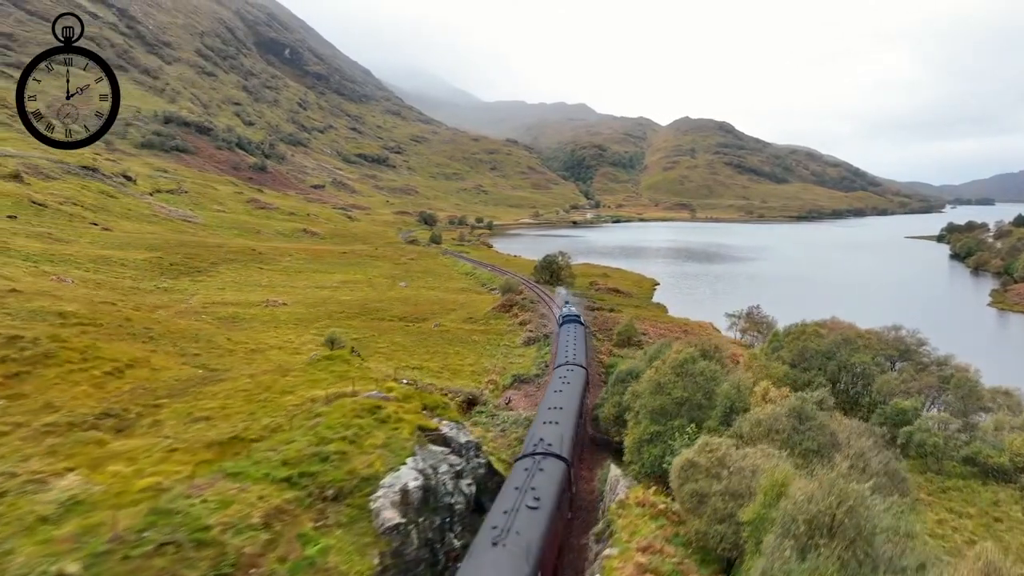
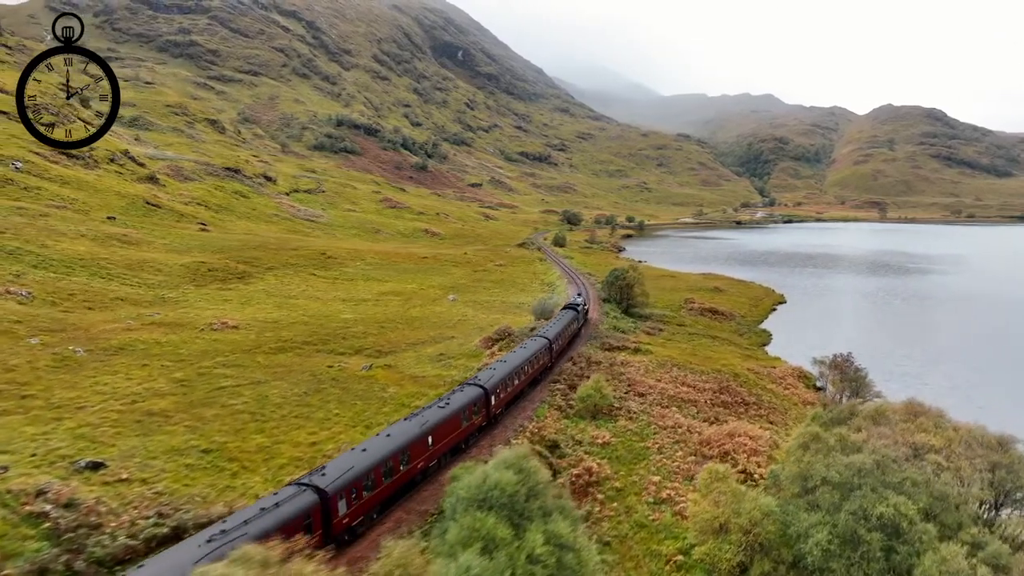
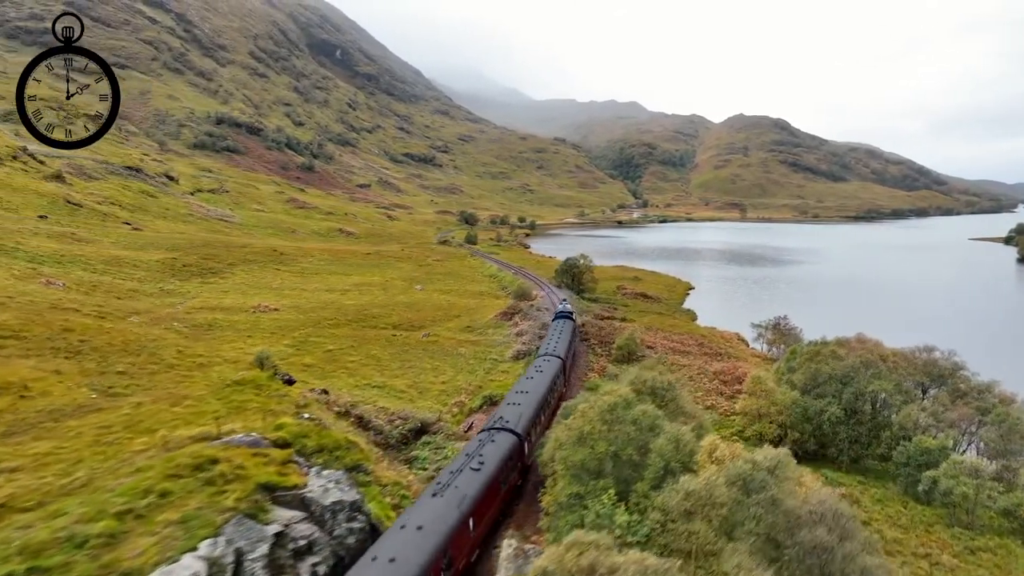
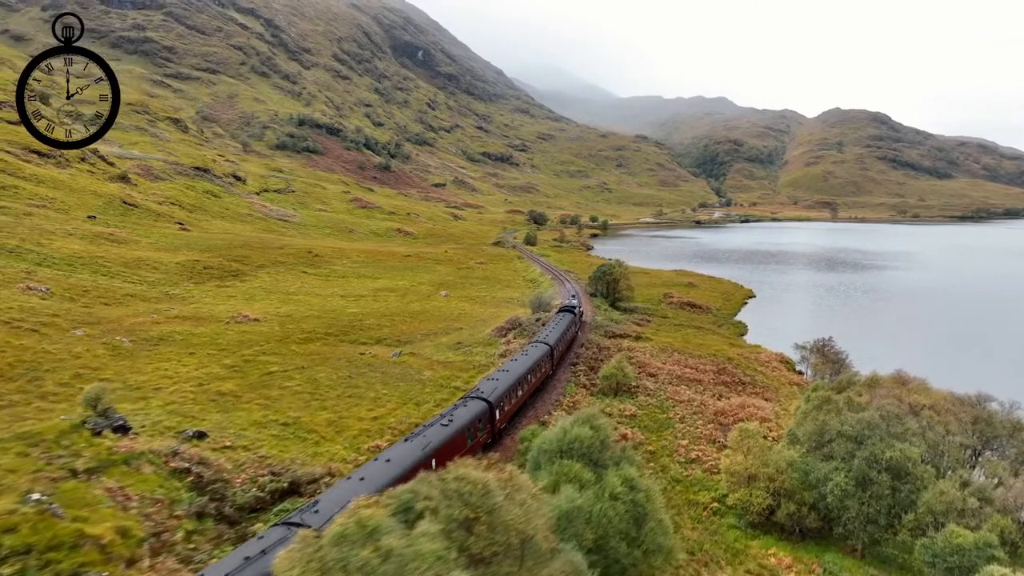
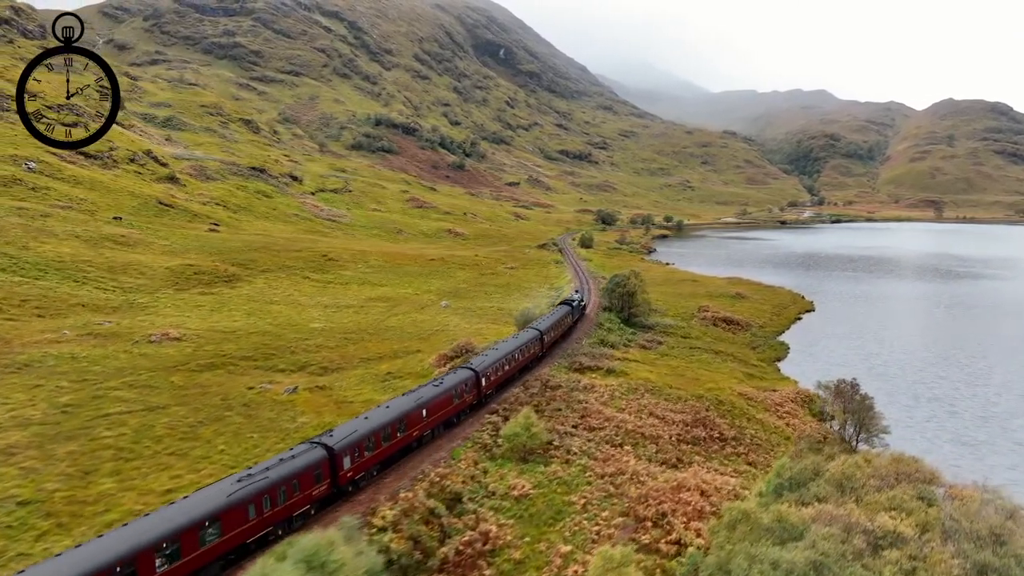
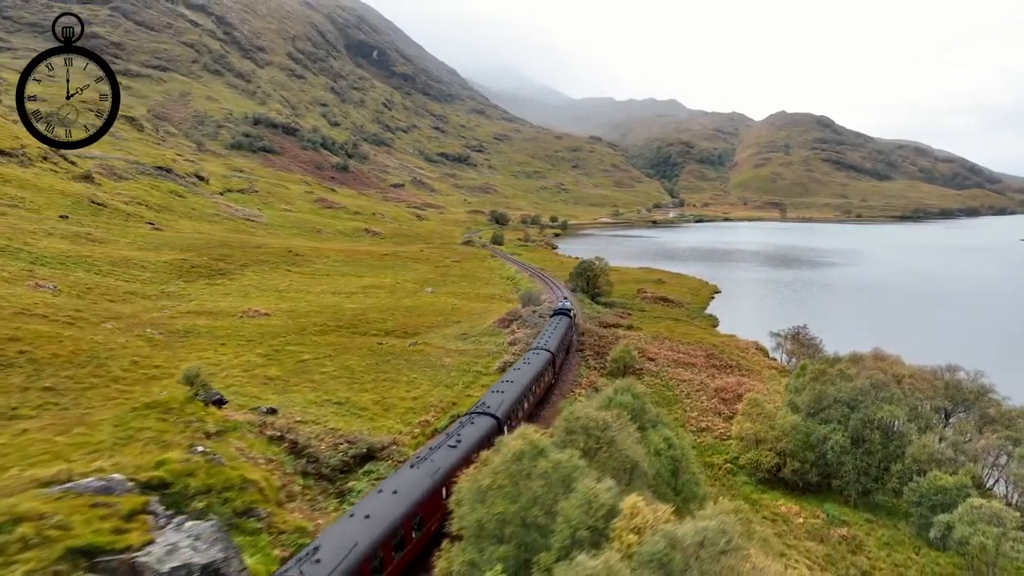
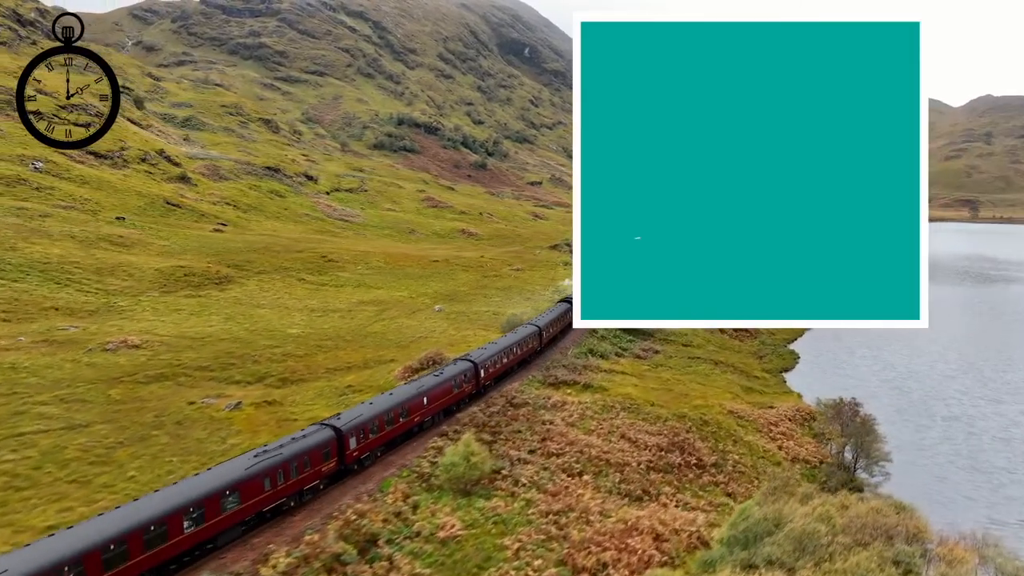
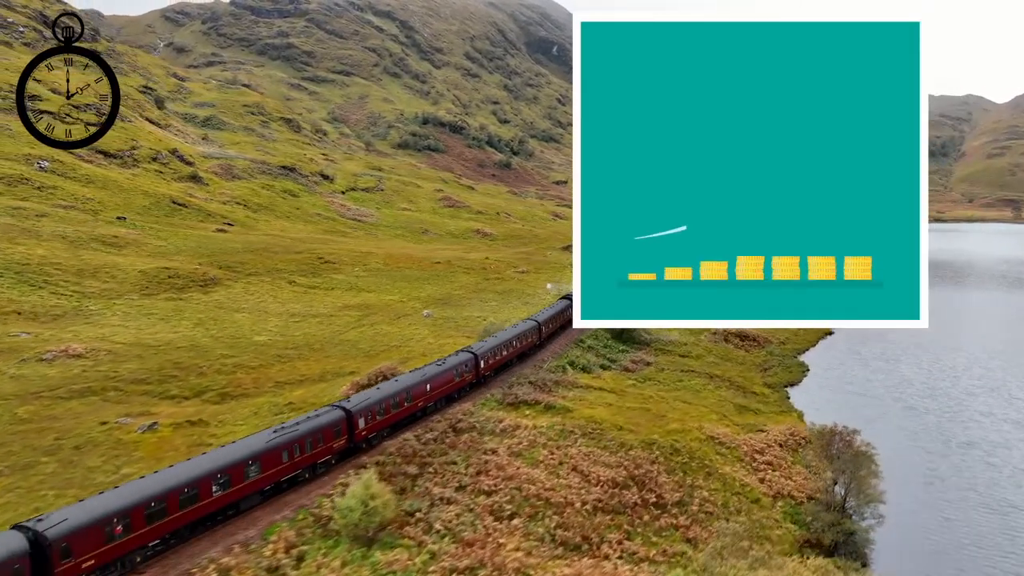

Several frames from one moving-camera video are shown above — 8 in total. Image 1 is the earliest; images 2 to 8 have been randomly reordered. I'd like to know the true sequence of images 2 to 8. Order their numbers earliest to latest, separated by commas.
3, 6, 4, 2, 5, 7, 8
